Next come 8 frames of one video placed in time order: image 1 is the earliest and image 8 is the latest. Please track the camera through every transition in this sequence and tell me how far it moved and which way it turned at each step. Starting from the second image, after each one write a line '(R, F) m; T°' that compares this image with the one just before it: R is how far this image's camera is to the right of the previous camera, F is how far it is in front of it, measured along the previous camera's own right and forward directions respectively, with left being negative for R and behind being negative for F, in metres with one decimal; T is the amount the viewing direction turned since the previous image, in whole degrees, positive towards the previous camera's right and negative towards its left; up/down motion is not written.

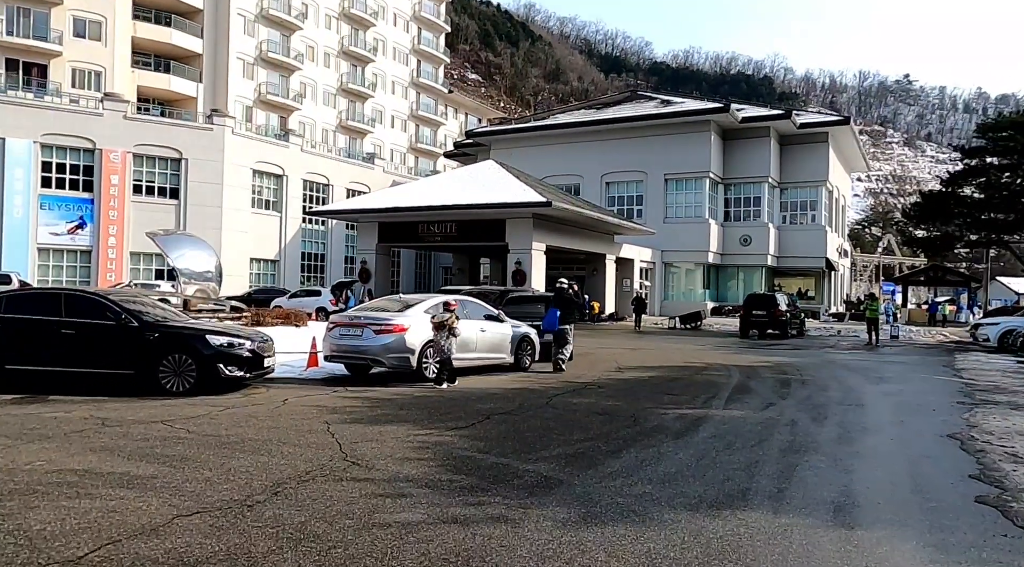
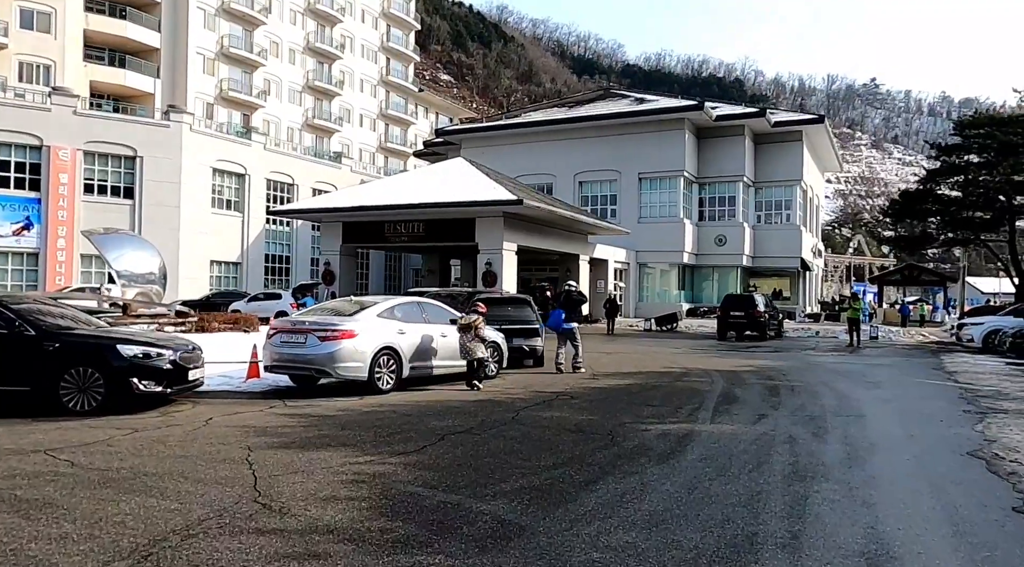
(+0.1, +1.1) m; +2°
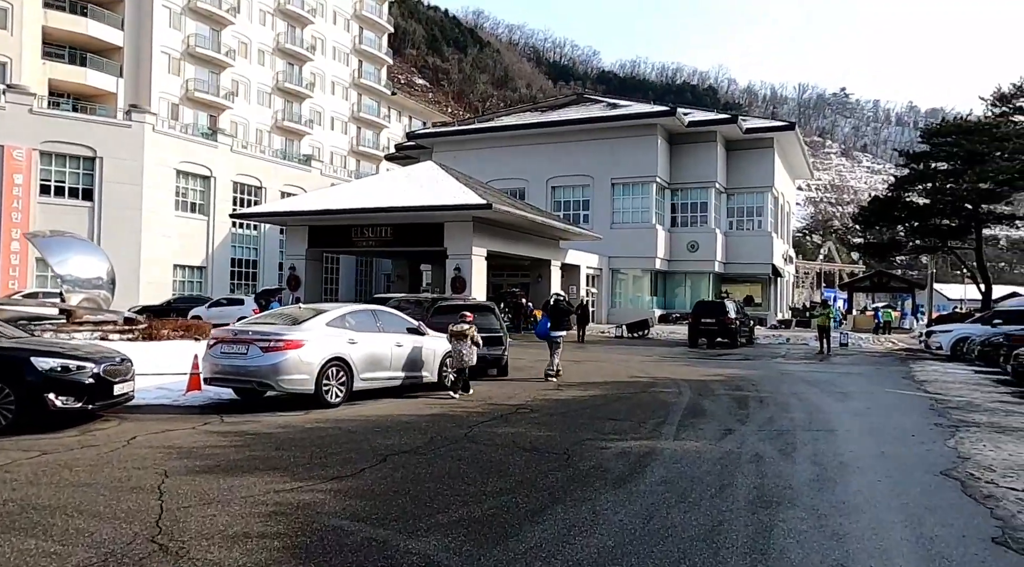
(+0.2, +0.5) m; +2°
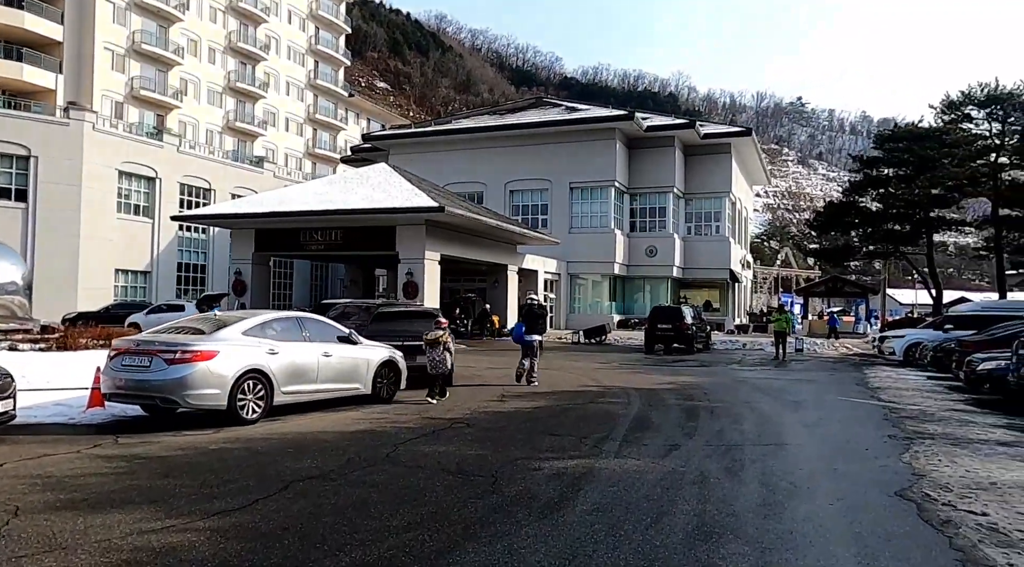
(+0.3, +0.6) m; +3°
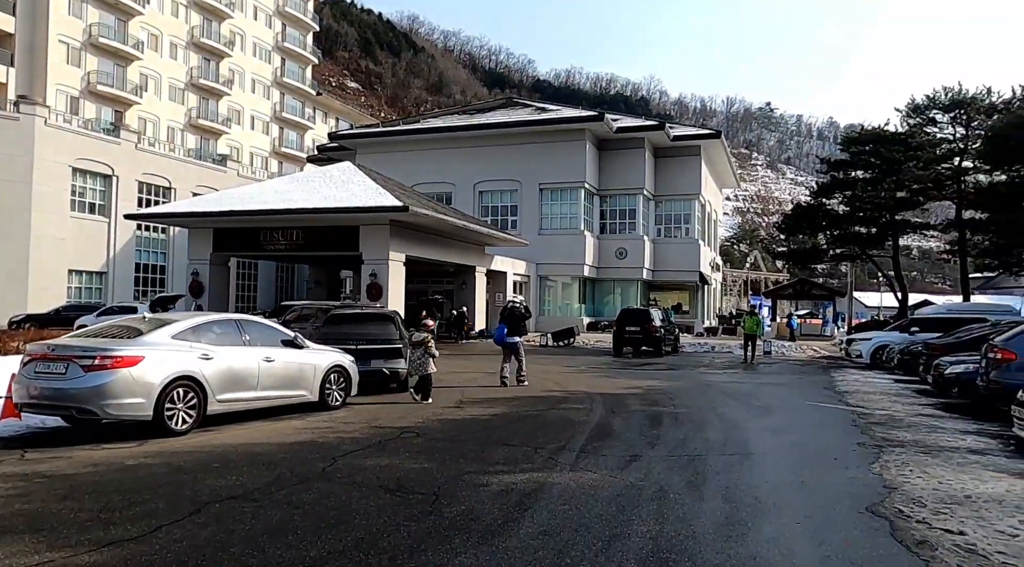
(+0.2, +0.5) m; +2°
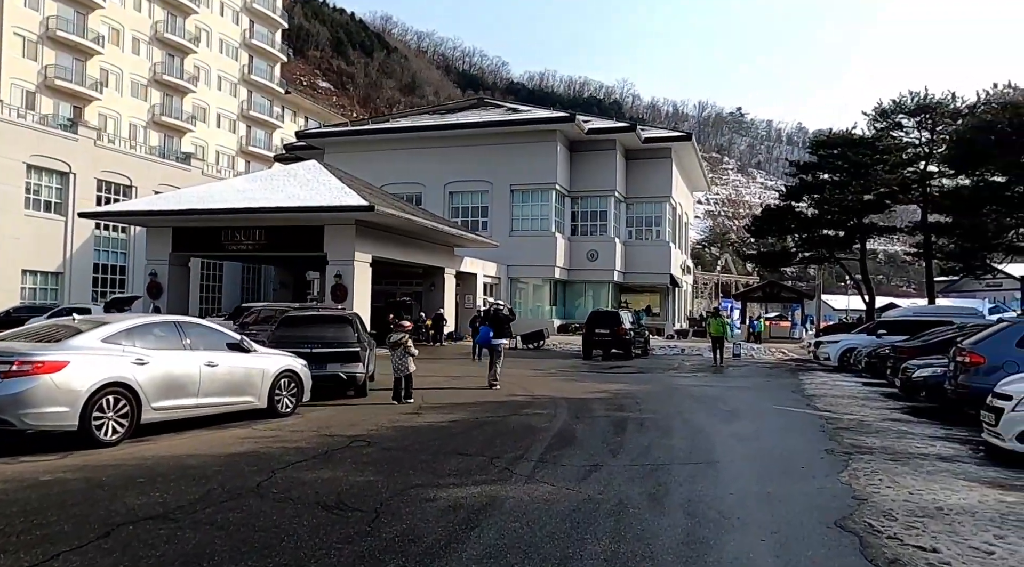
(+0.2, +0.4) m; +2°
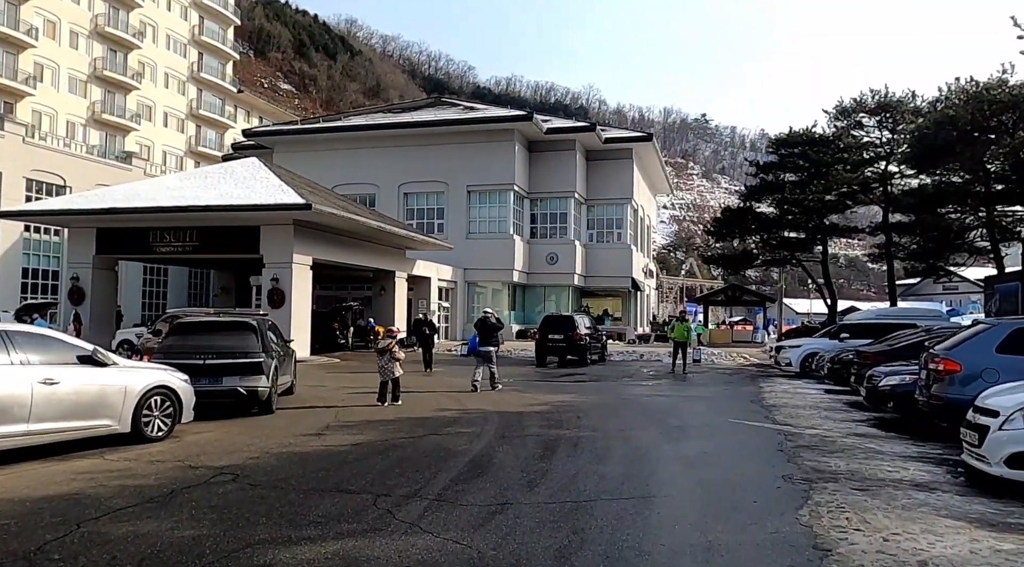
(+0.6, +1.4) m; +2°
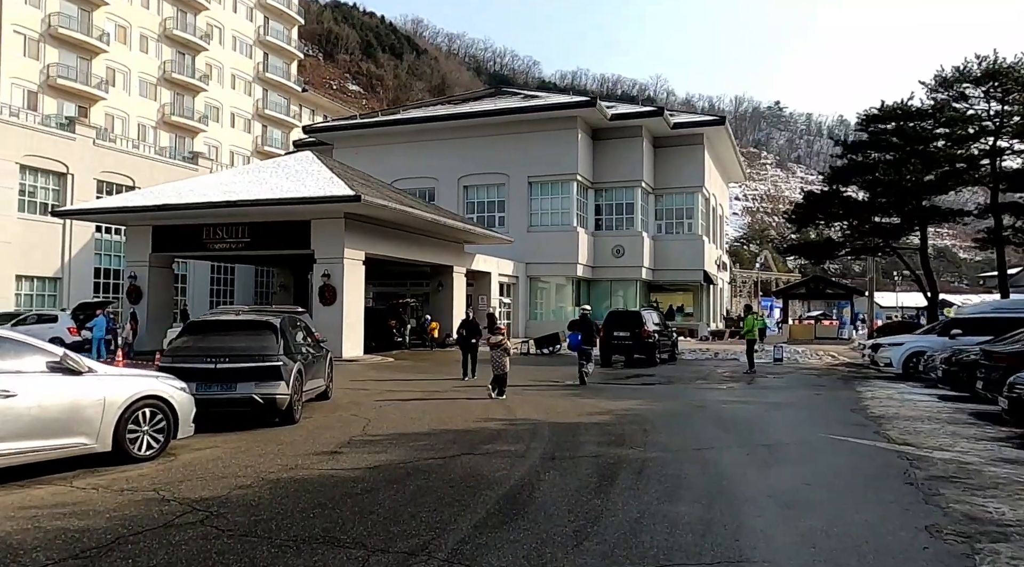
(+0.2, +1.7) m; -5°
